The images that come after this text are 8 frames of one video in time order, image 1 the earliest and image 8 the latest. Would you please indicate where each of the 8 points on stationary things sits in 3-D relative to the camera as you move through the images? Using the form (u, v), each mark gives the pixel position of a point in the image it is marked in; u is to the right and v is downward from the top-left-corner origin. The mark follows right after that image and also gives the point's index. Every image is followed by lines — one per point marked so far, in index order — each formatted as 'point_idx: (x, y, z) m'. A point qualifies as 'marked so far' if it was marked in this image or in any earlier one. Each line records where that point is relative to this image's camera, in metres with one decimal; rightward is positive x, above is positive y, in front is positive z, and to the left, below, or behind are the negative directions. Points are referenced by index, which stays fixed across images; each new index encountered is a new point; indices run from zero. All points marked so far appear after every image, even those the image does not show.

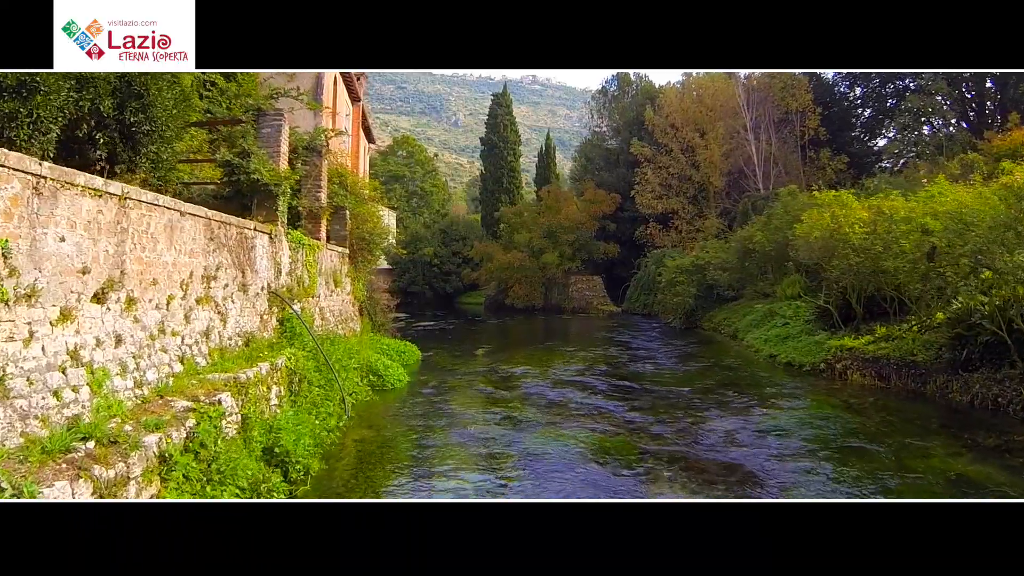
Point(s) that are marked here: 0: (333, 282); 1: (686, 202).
0: (-1.1, 0.0, +3.7) m
1: (+2.6, +1.3, +9.2) m
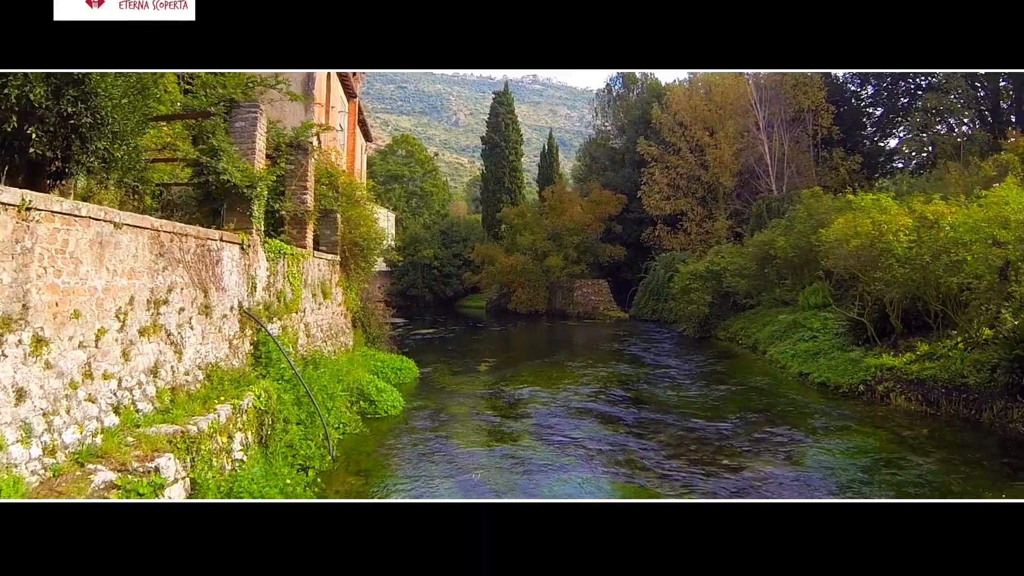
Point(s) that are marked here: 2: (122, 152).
0: (-1.0, 0.0, +3.4) m
1: (+2.6, +1.2, +8.9) m
2: (-1.4, +0.5, +2.2) m
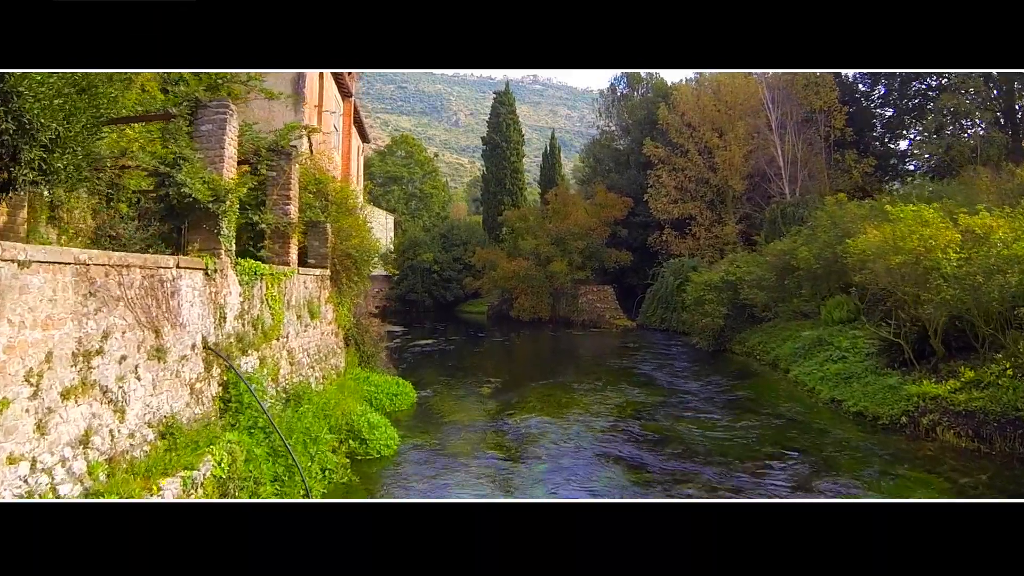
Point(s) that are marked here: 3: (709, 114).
0: (-1.0, -0.1, +3.1) m
1: (+2.6, +1.1, +8.6) m
2: (-1.4, +0.4, +1.9) m
3: (+2.7, +2.4, +8.6) m
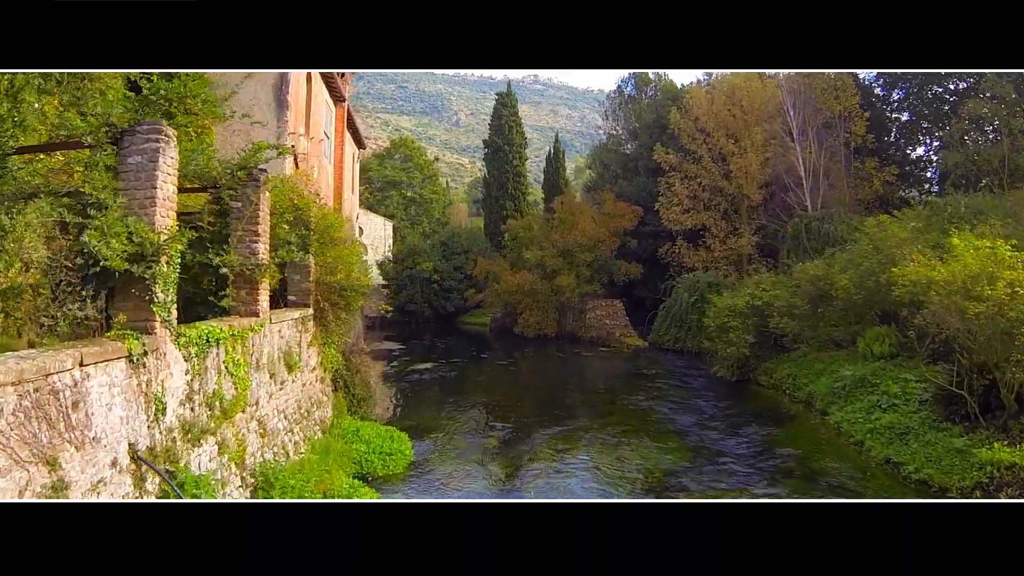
0: (-1.0, -0.3, +2.6) m
1: (+2.7, +0.9, +8.1) m
2: (-1.3, +0.2, +1.5) m
3: (+2.8, +2.2, +8.1) m
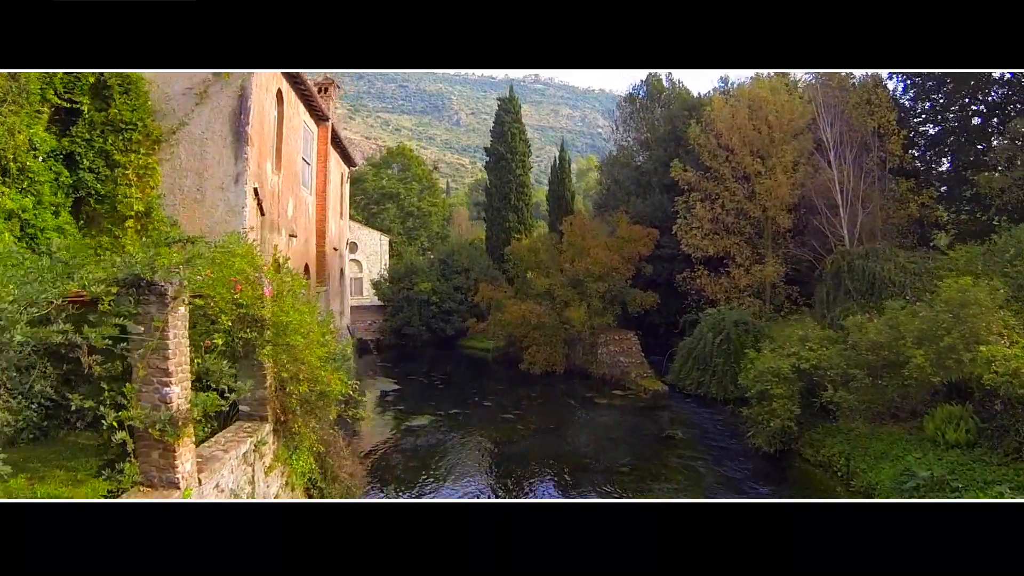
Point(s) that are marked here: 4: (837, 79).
0: (-0.9, -0.7, +2.0) m
1: (+2.8, +0.5, +7.5) m
2: (-1.3, -0.2, +0.8) m
3: (+2.9, +1.8, +7.5) m
4: (+3.7, +2.4, +7.1) m
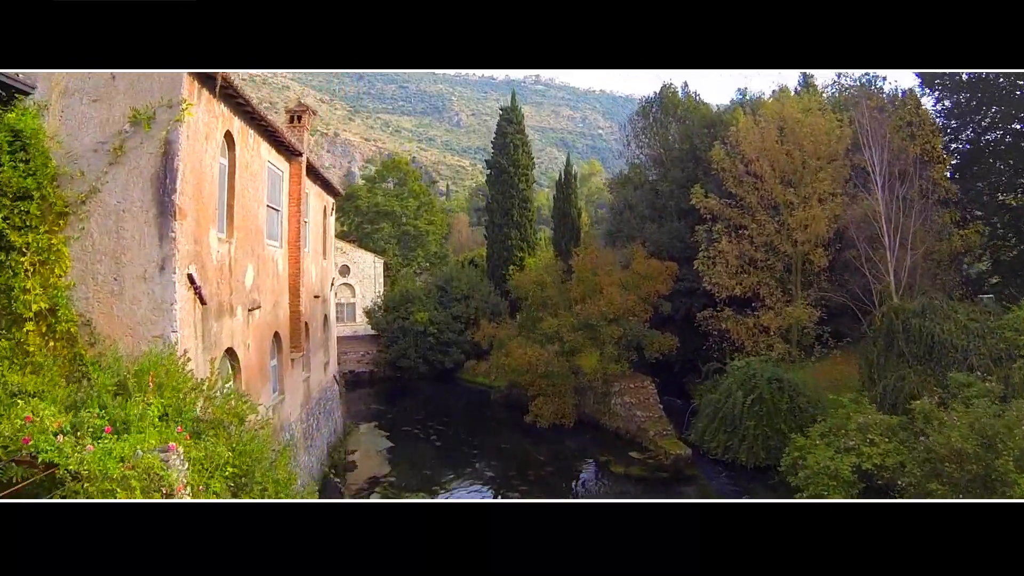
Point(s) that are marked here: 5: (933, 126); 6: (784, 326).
0: (-0.9, -1.2, +1.3) m
1: (+2.8, +0.1, +6.8) m
2: (-1.2, -0.7, +0.1) m
3: (+2.9, +1.4, +6.7) m
4: (+3.8, +2.0, +6.4) m
5: (+4.0, +1.5, +5.9) m
6: (+2.9, -0.4, +6.6) m
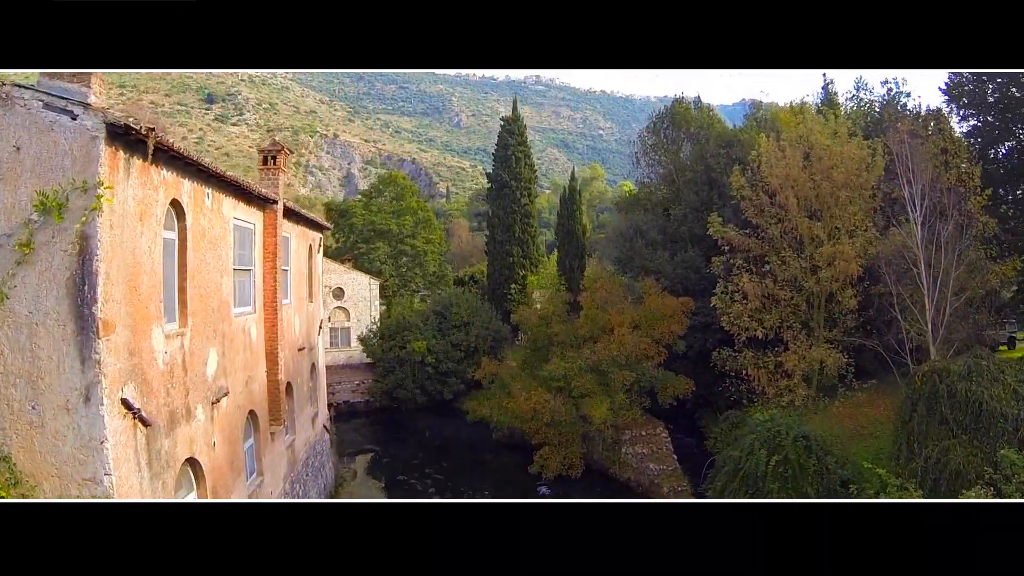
0: (-0.9, -1.6, +0.8) m
1: (+2.8, -0.3, +6.3) m
2: (-1.2, -1.1, -0.3) m
3: (+3.0, +1.0, +6.3) m
4: (+3.8, +1.6, +5.9) m
5: (+4.1, +1.1, +5.4) m
6: (+2.9, -0.8, +6.1) m
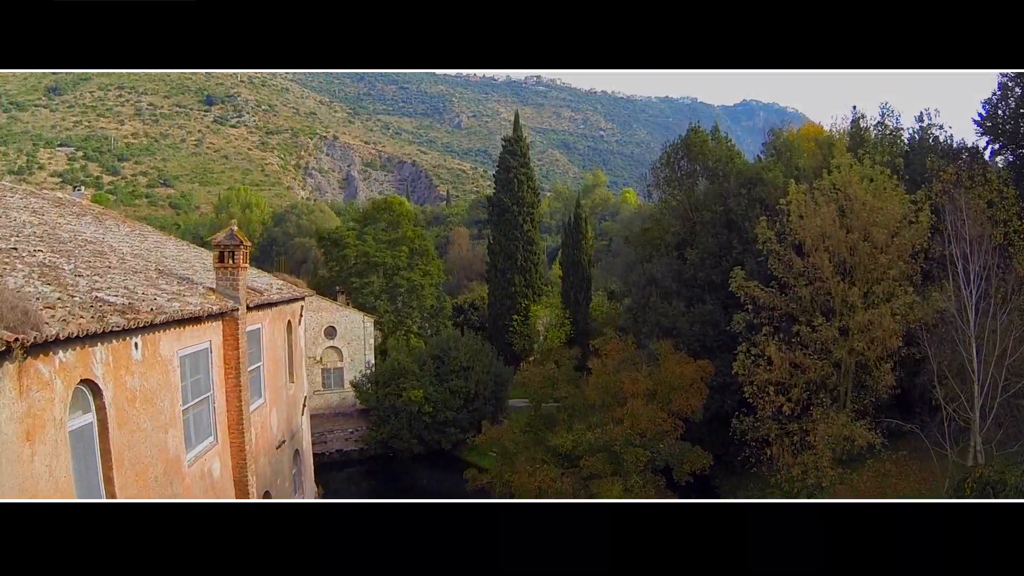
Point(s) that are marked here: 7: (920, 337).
0: (-0.8, -2.2, +0.3) m
1: (+2.9, -0.9, +5.7) m
2: (-1.2, -1.7, -0.9) m
3: (+3.0, +0.4, +5.7) m
4: (+3.8, +1.0, +5.3) m
5: (+4.1, +0.5, +4.8) m
6: (+3.0, -1.4, +5.5) m
7: (+3.7, -0.4, +5.6) m
